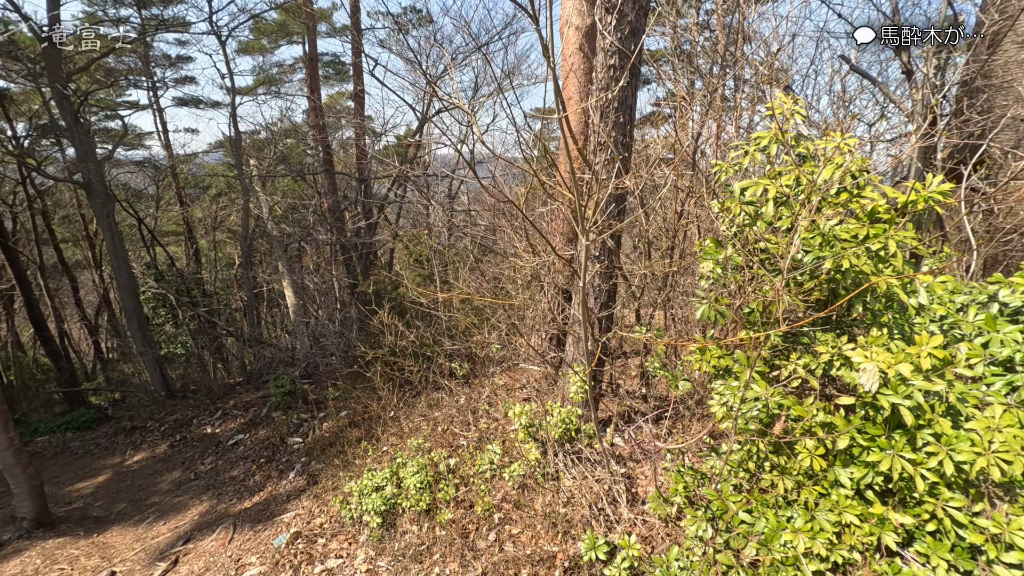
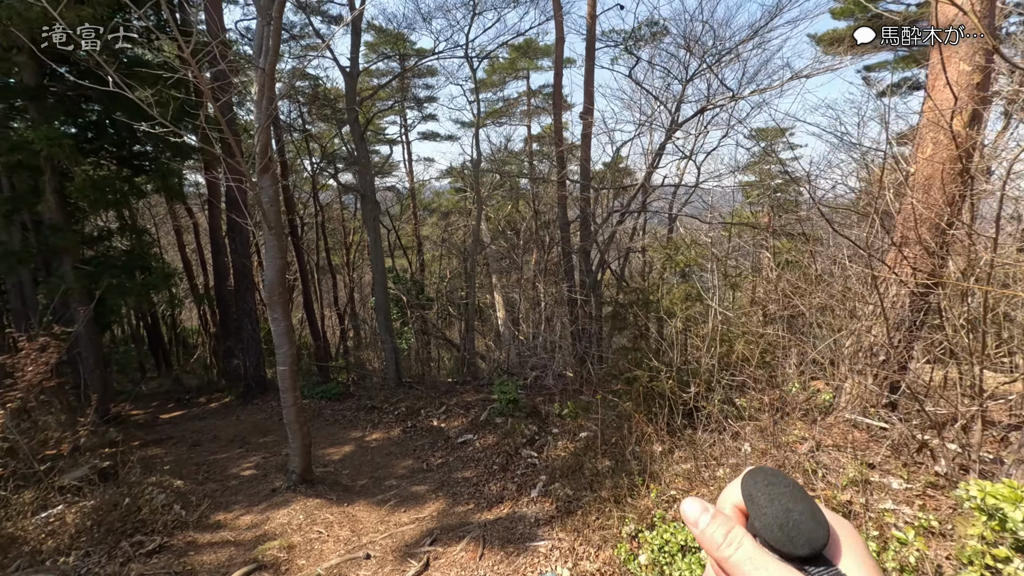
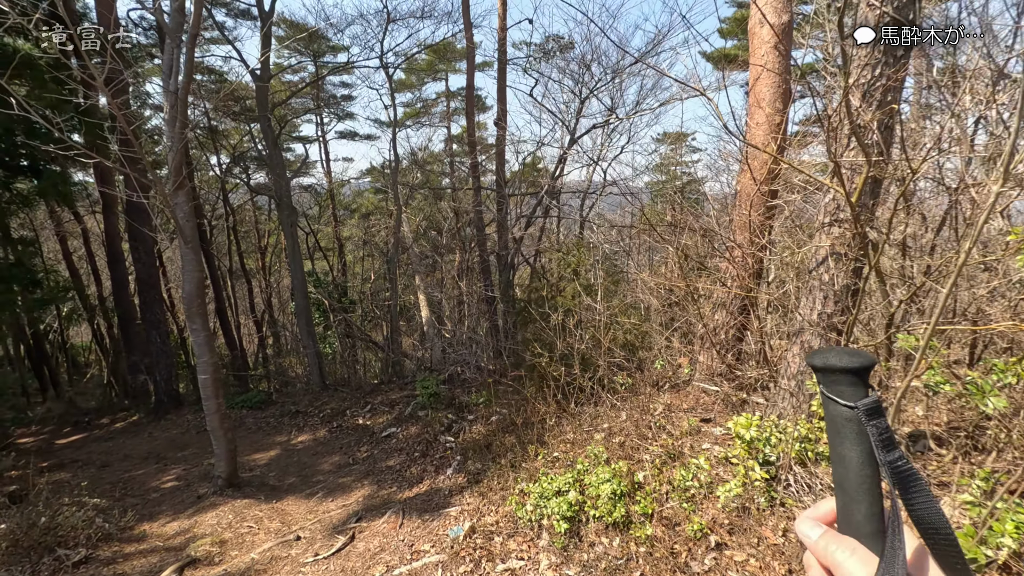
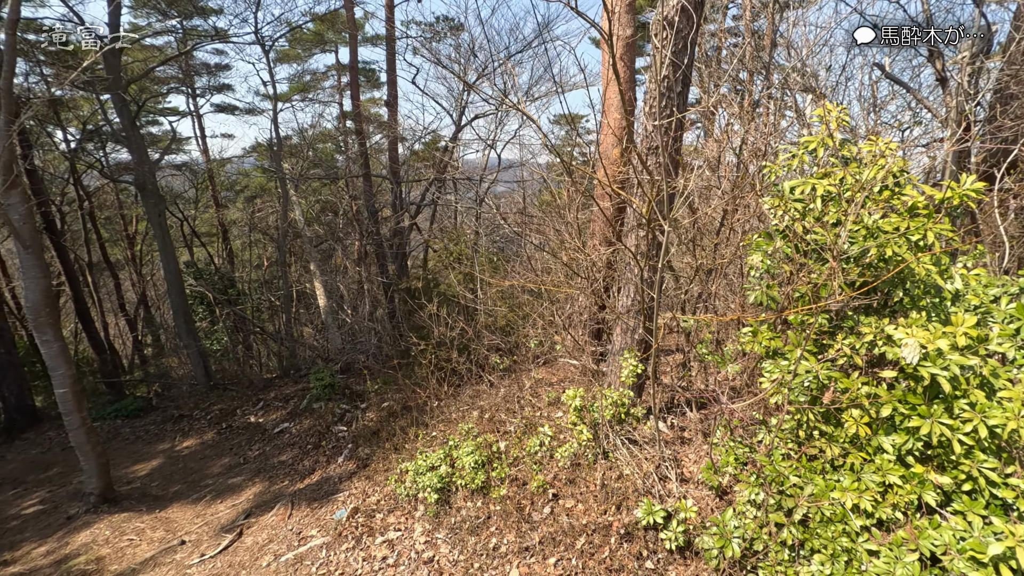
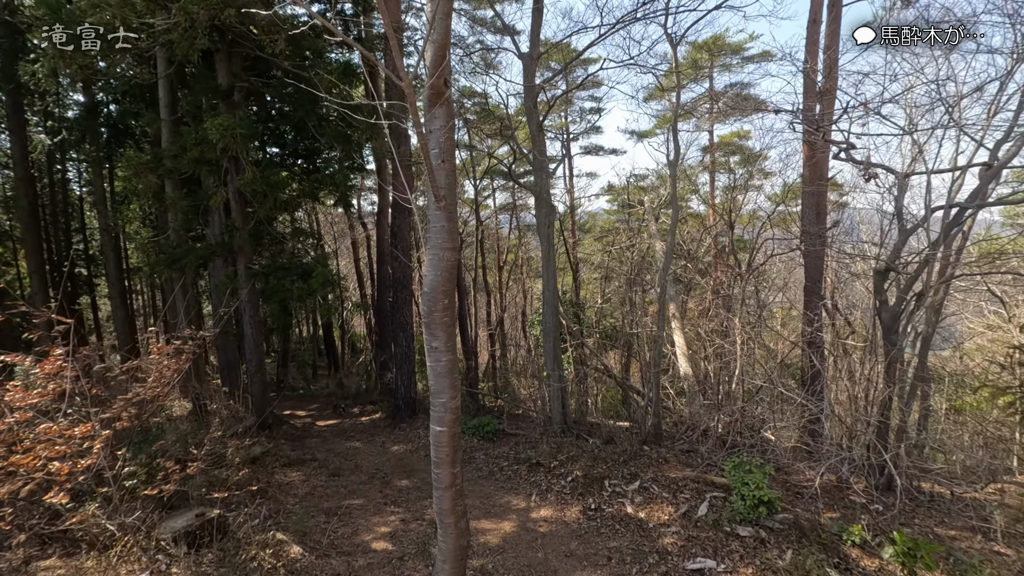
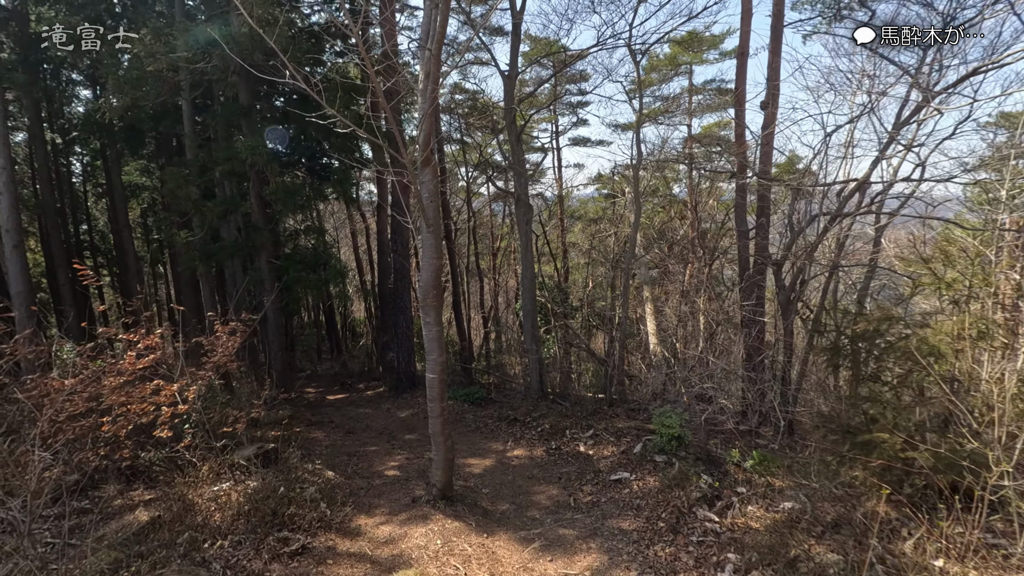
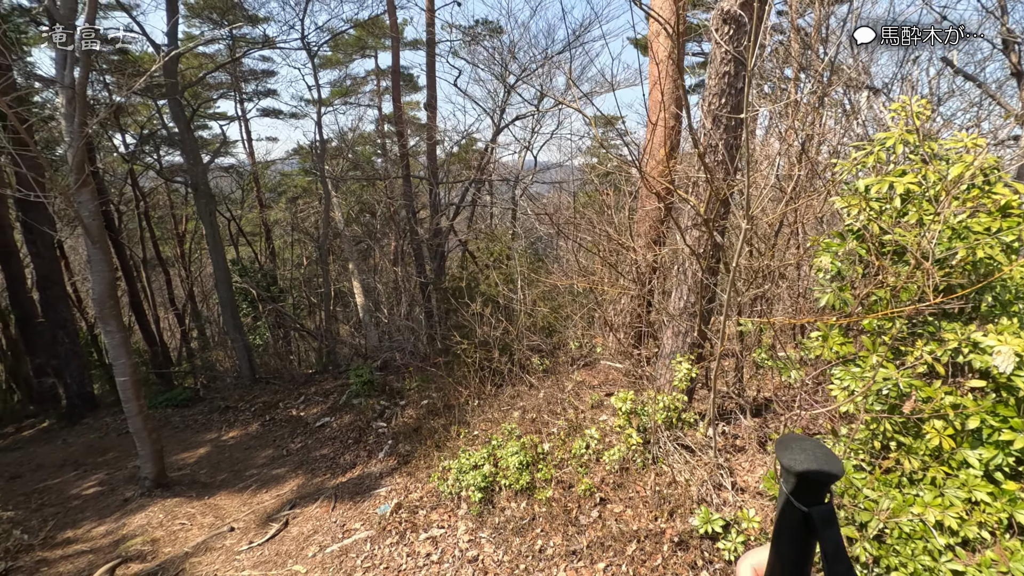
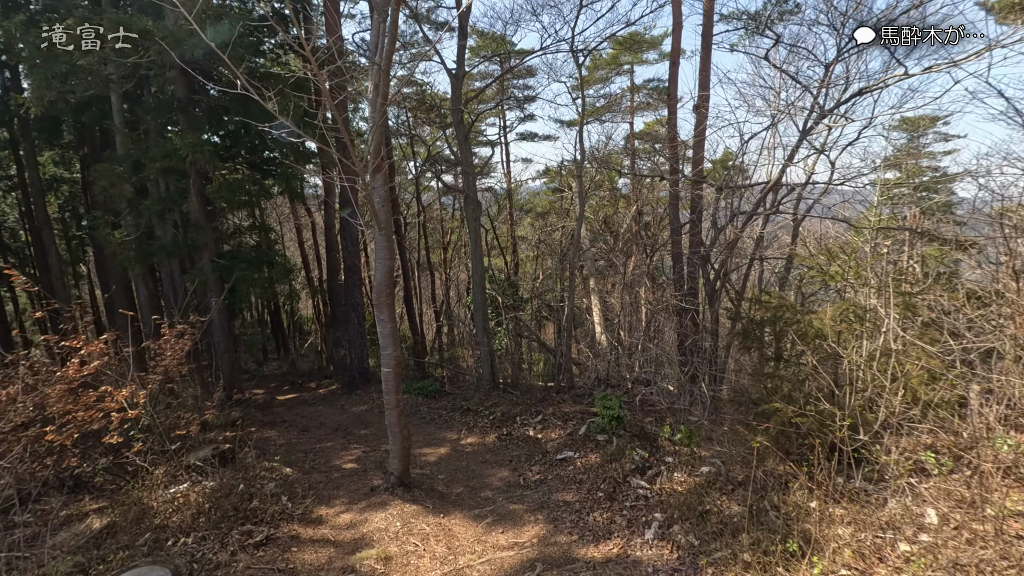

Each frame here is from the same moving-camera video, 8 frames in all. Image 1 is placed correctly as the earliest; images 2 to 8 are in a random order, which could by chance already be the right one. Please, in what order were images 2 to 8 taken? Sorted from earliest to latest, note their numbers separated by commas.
4, 7, 3, 2, 8, 6, 5
